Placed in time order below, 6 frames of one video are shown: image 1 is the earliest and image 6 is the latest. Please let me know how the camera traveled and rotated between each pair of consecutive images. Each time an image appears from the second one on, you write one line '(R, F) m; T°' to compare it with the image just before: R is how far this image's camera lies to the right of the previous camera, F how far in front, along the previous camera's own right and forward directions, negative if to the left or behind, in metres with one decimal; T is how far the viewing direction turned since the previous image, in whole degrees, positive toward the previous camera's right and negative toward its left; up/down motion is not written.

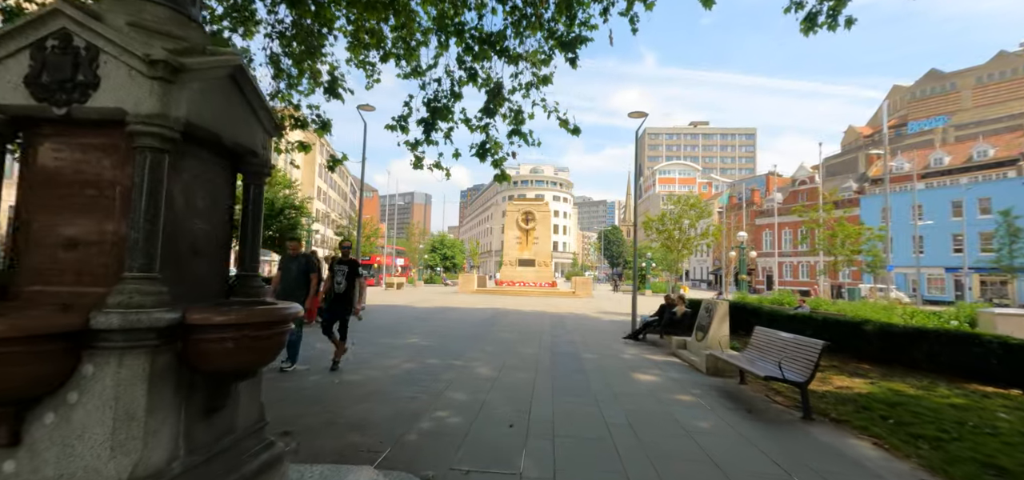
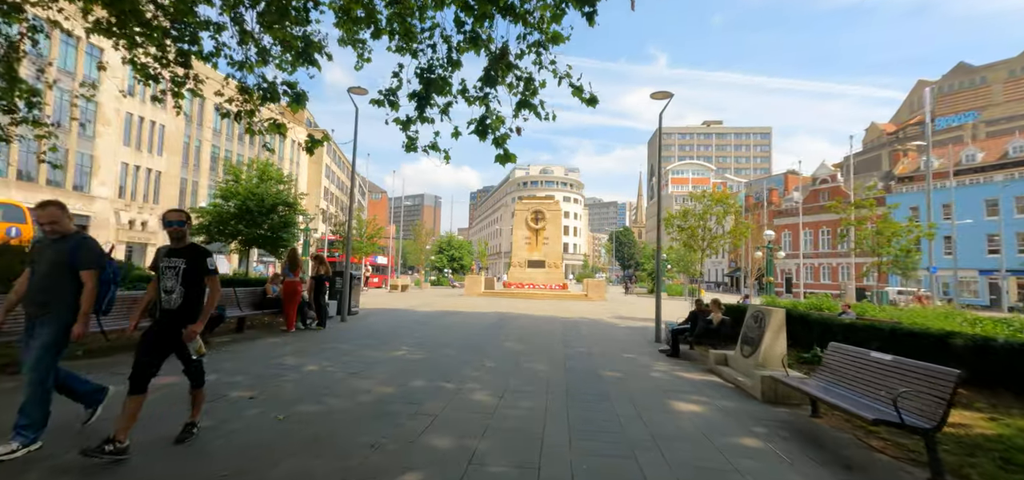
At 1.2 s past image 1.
(+0.1, +1.5) m; -1°
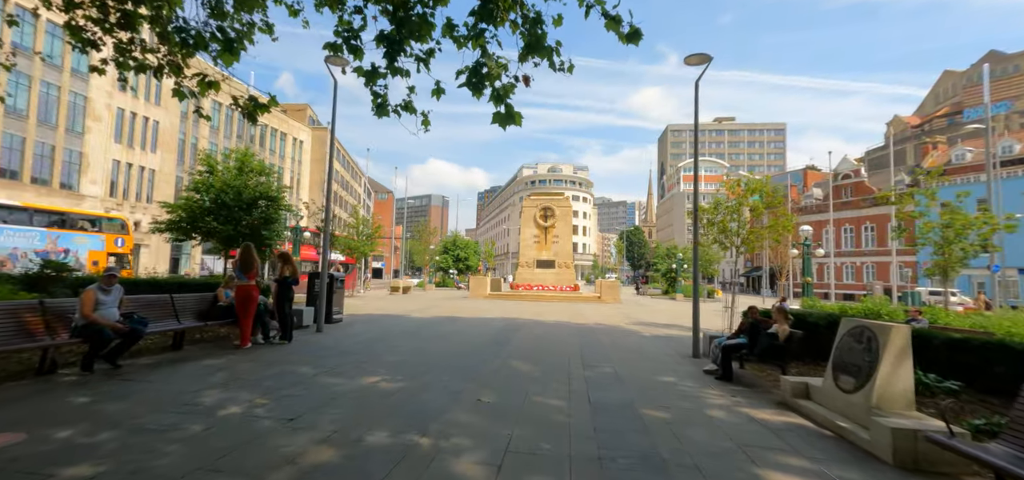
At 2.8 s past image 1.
(0.0, +2.0) m; -1°
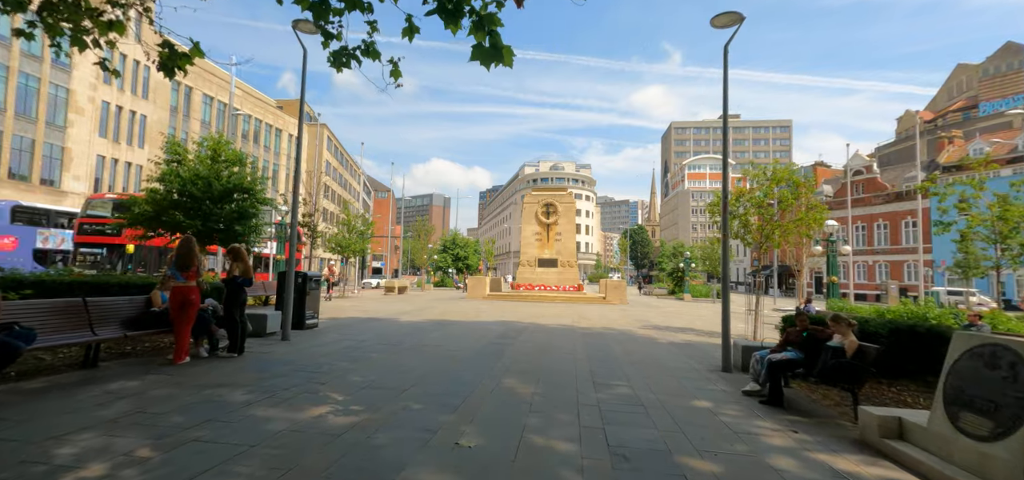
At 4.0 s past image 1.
(+0.1, +1.5) m; 0°
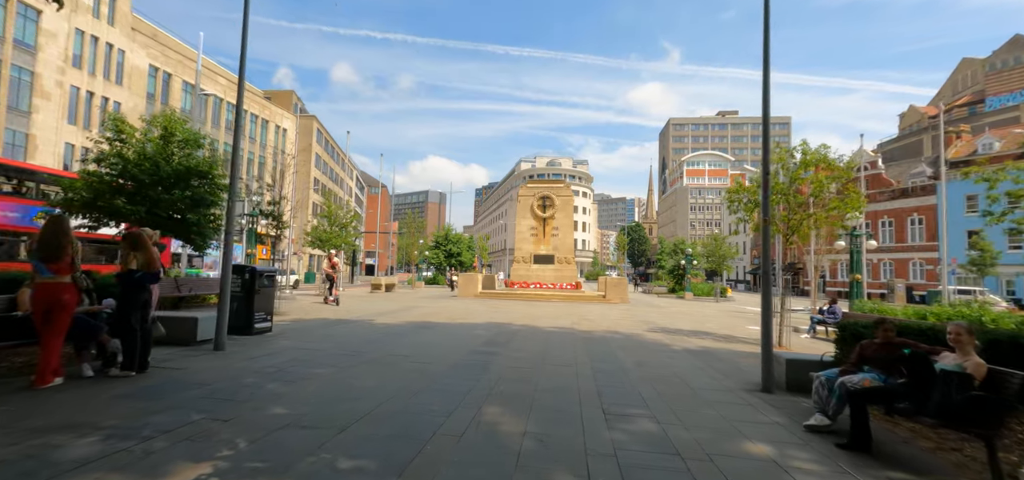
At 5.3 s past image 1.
(+0.1, +1.7) m; 0°
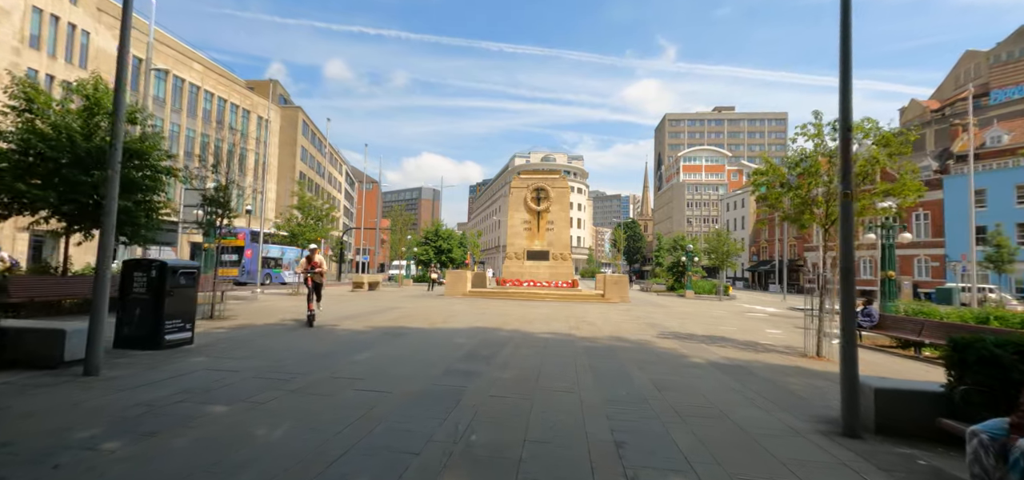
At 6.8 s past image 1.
(+0.1, +1.9) m; +1°
